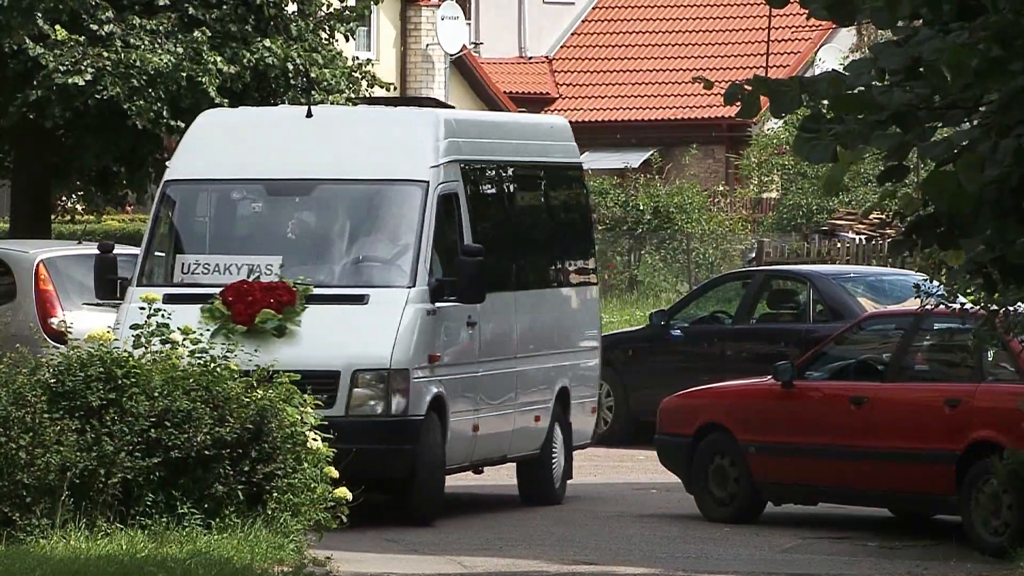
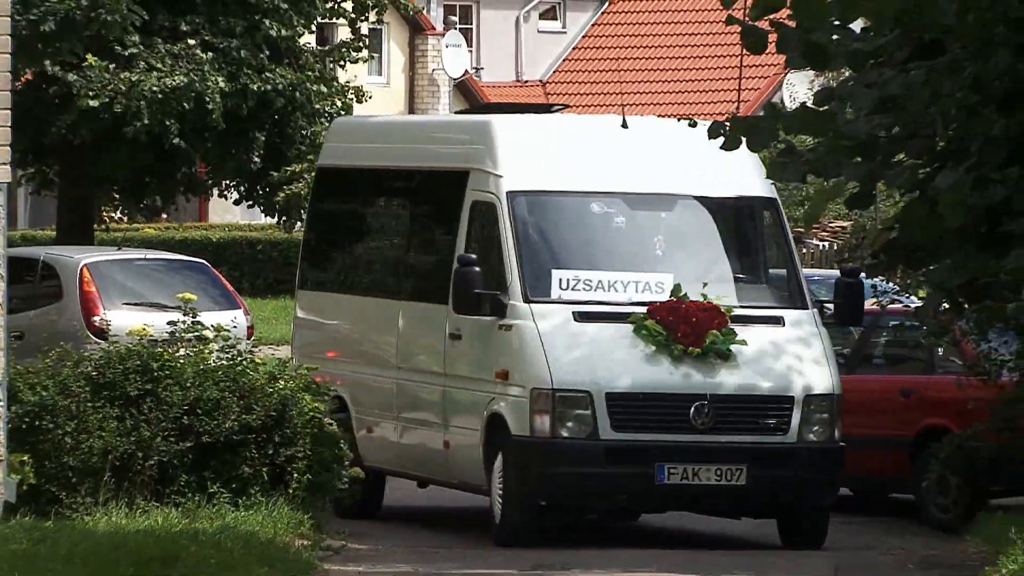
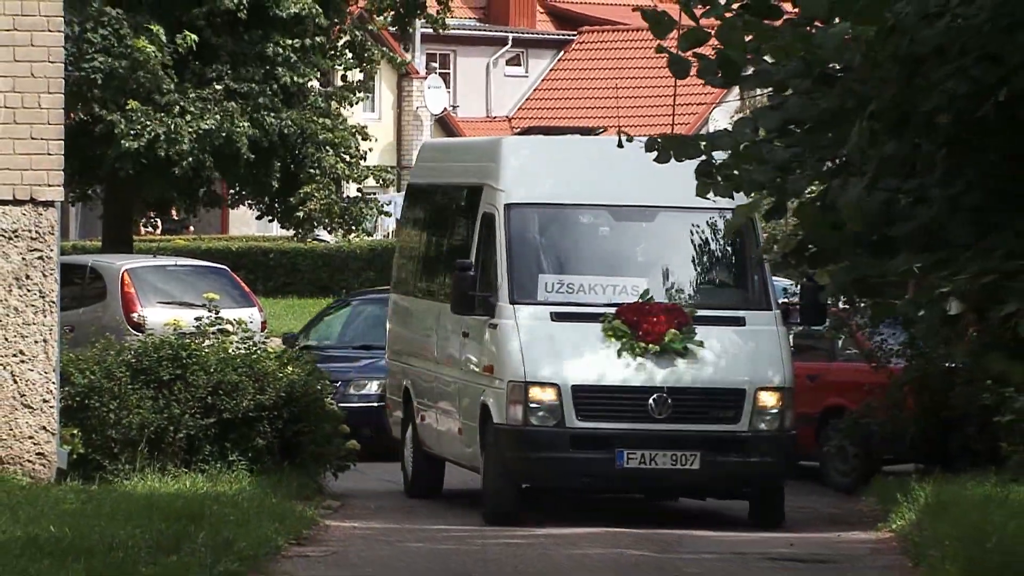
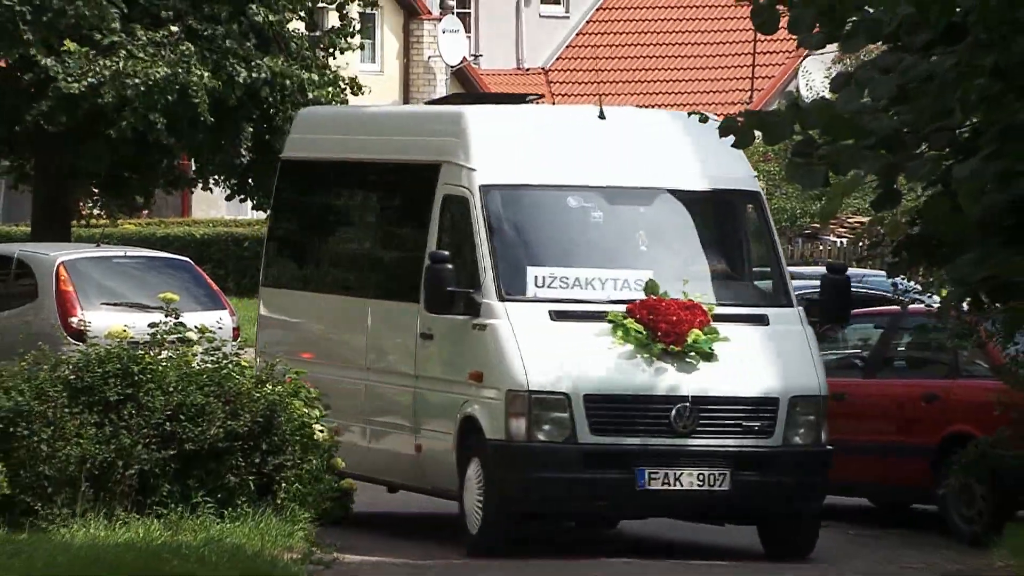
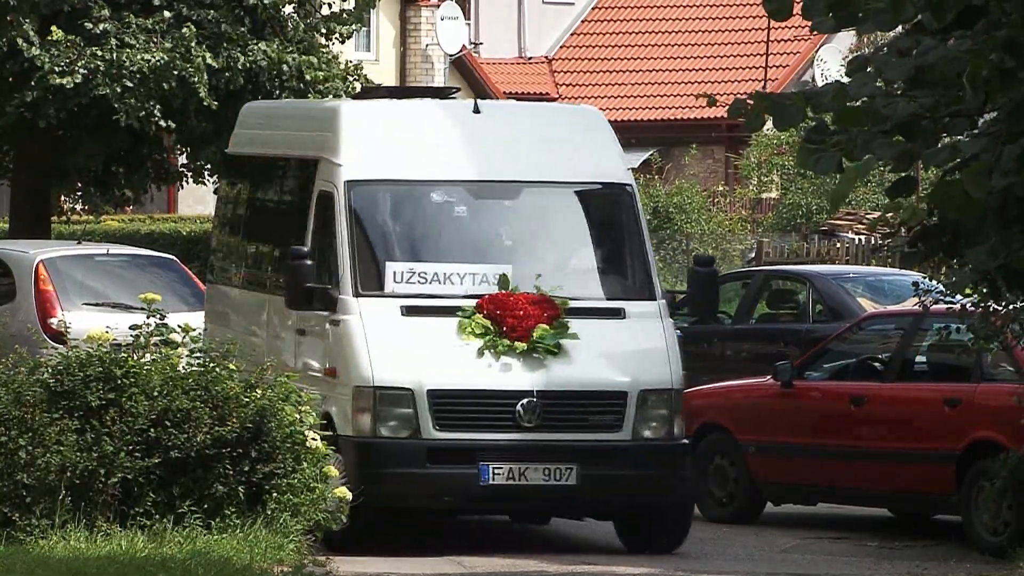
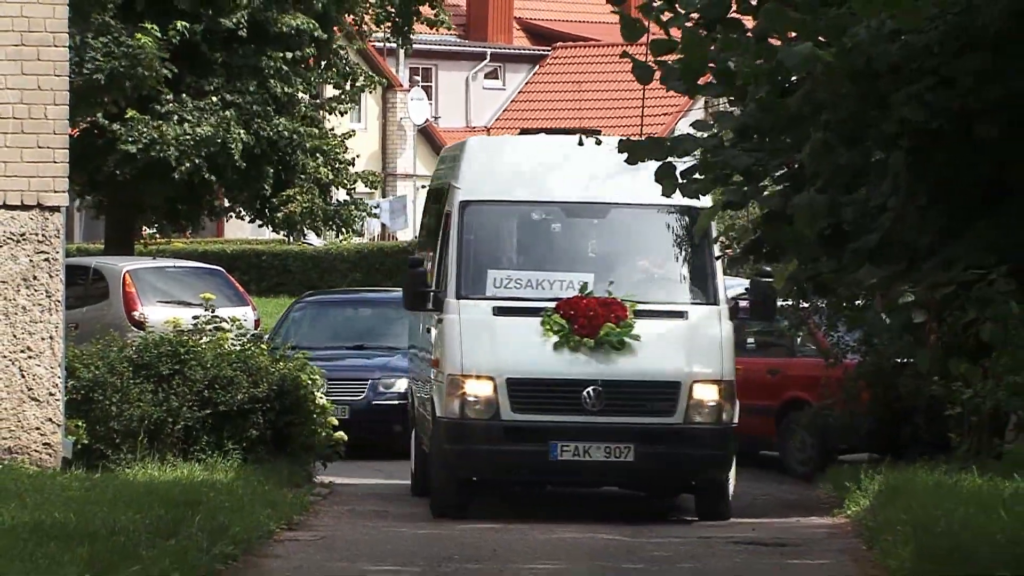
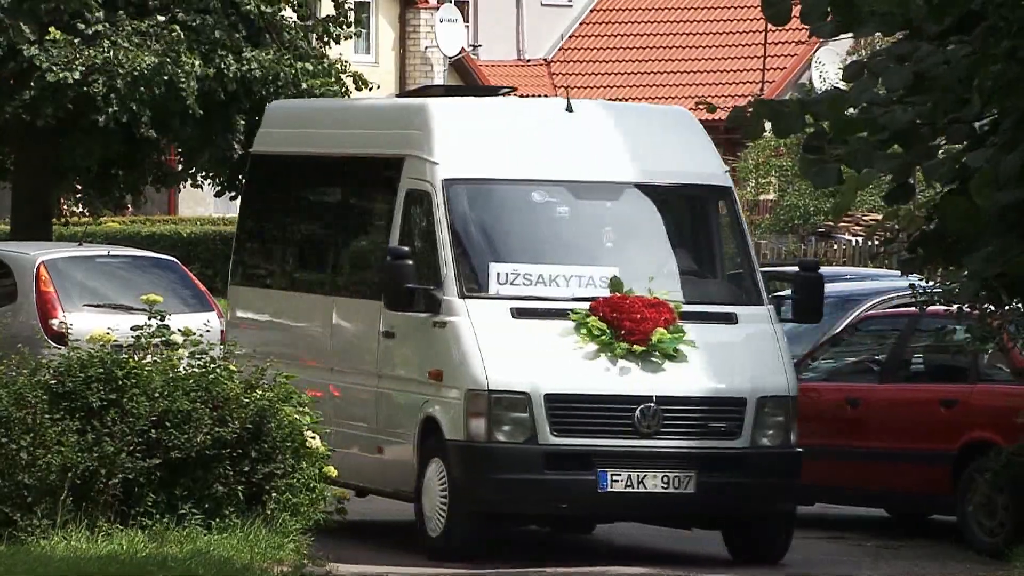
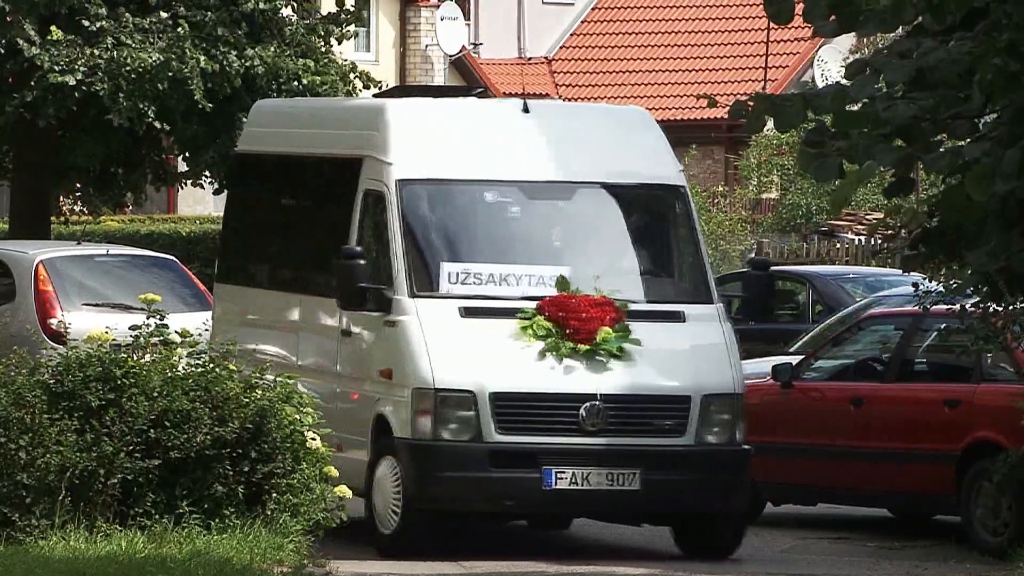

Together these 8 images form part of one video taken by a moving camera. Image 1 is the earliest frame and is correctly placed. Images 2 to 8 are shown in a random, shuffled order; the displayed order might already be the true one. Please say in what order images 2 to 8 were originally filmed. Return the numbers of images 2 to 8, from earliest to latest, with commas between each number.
5, 8, 7, 4, 2, 3, 6
